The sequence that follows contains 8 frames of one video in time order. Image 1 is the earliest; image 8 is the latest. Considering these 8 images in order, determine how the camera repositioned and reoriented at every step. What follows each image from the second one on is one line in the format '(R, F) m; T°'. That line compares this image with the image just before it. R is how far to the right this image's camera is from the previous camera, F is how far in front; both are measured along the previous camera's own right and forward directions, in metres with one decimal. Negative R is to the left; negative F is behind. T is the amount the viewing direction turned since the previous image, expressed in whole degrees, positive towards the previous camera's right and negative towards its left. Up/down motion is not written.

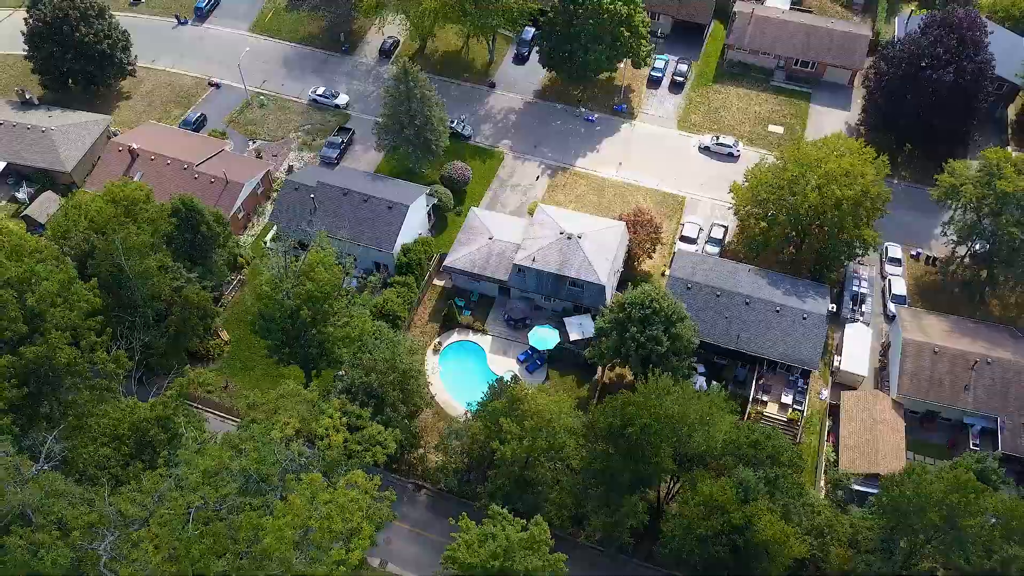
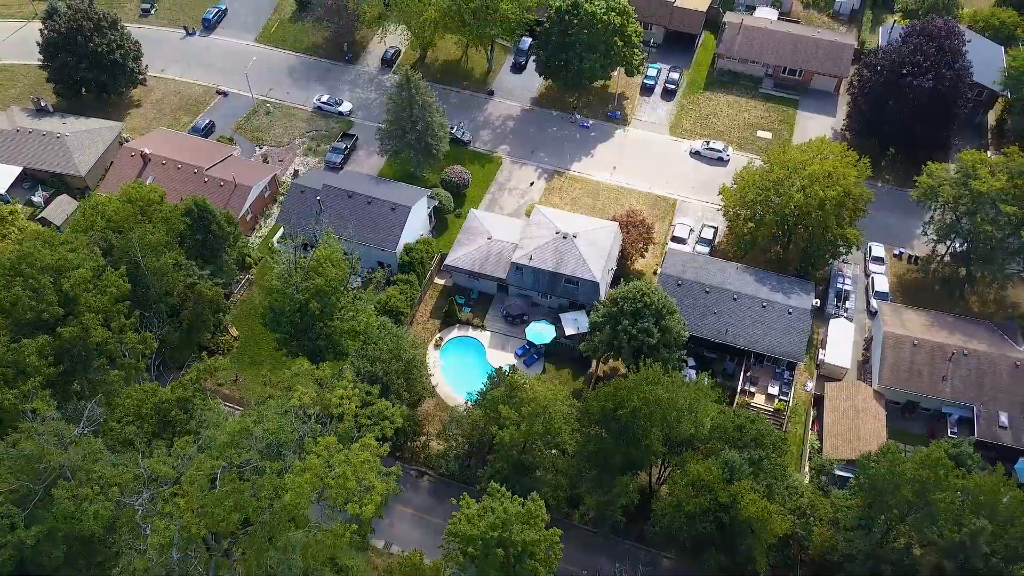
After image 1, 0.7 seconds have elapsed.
(0.0, -2.1) m; 0°
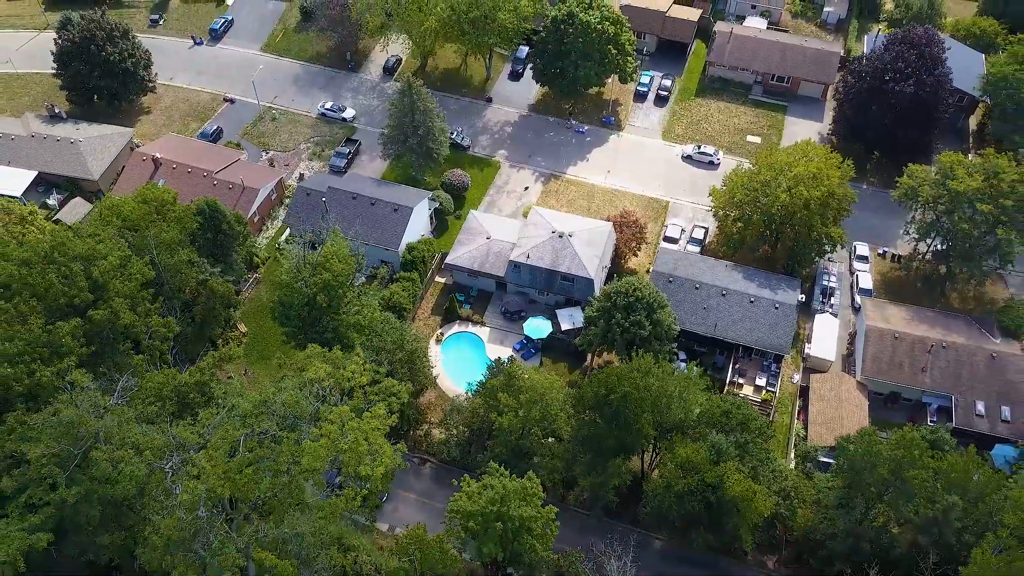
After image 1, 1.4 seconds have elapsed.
(0.0, -2.0) m; 0°
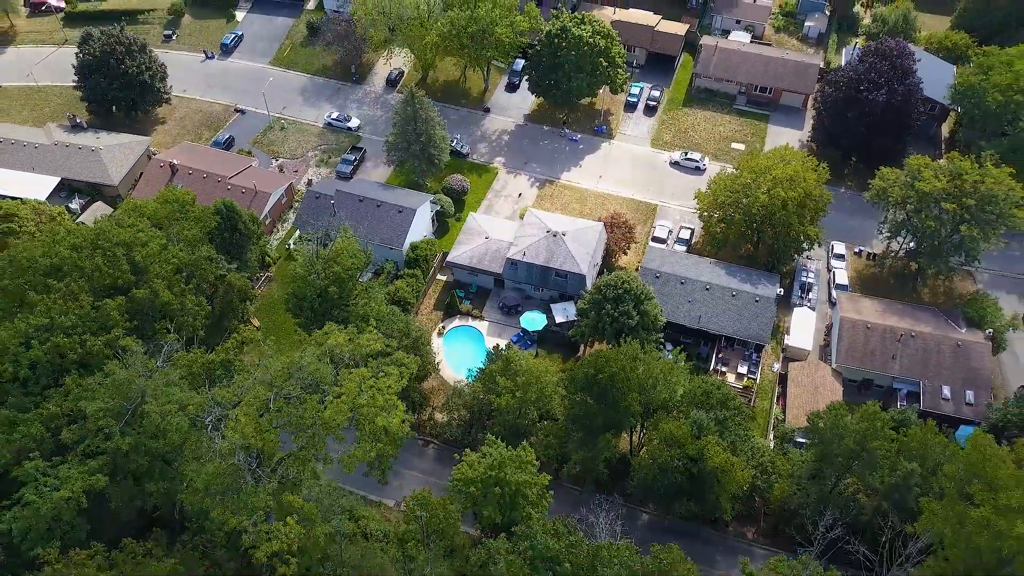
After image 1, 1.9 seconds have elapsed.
(0.0, -3.4) m; 0°
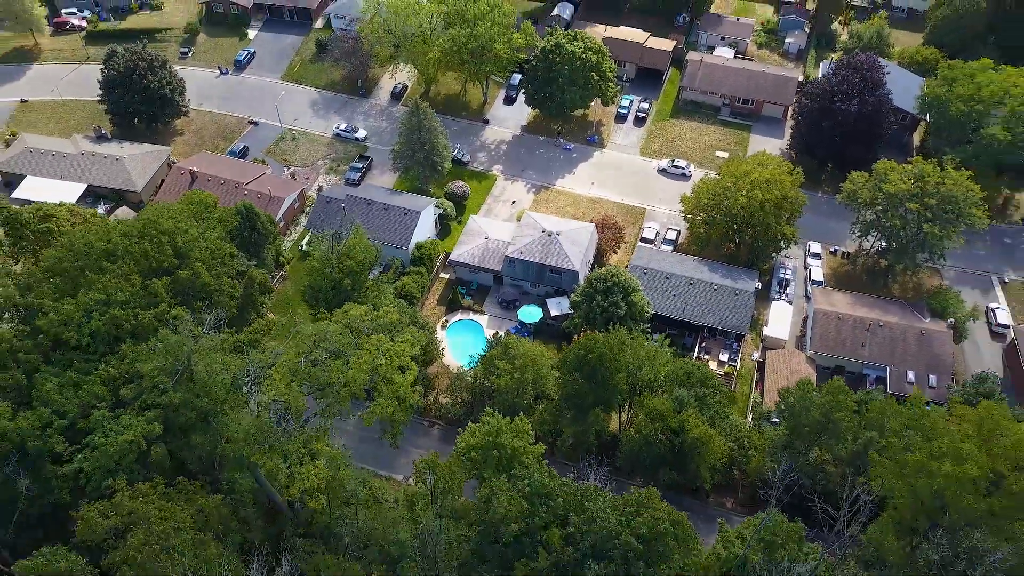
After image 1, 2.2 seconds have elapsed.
(0.0, -4.2) m; 0°
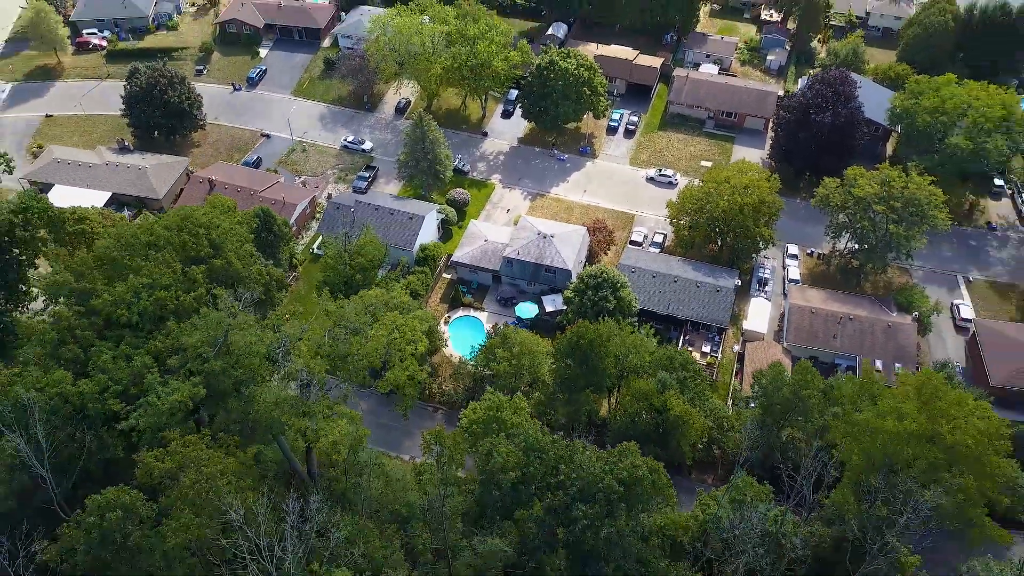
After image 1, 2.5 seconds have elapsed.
(0.0, -4.5) m; 0°
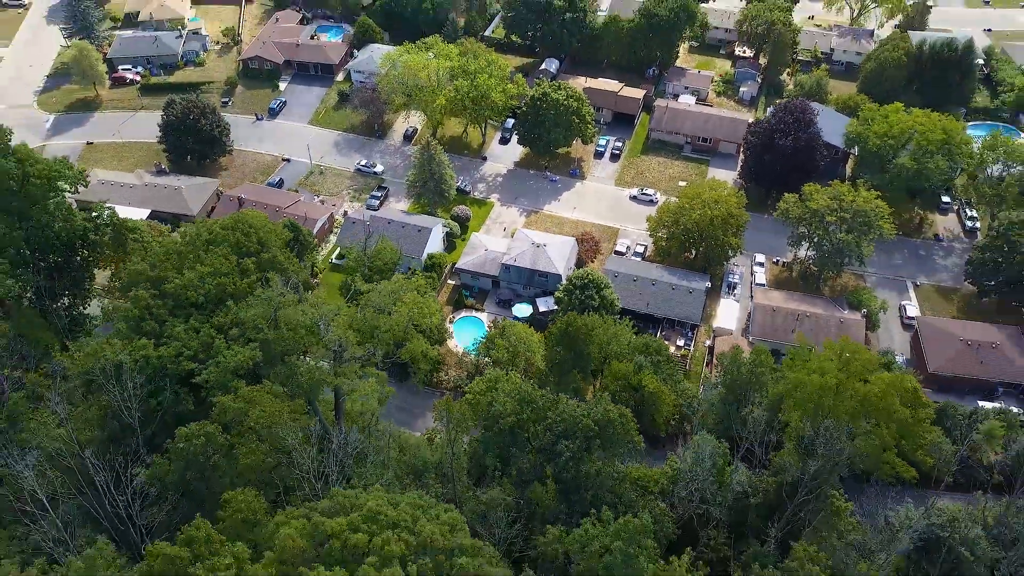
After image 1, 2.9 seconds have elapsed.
(0.0, -8.2) m; 0°
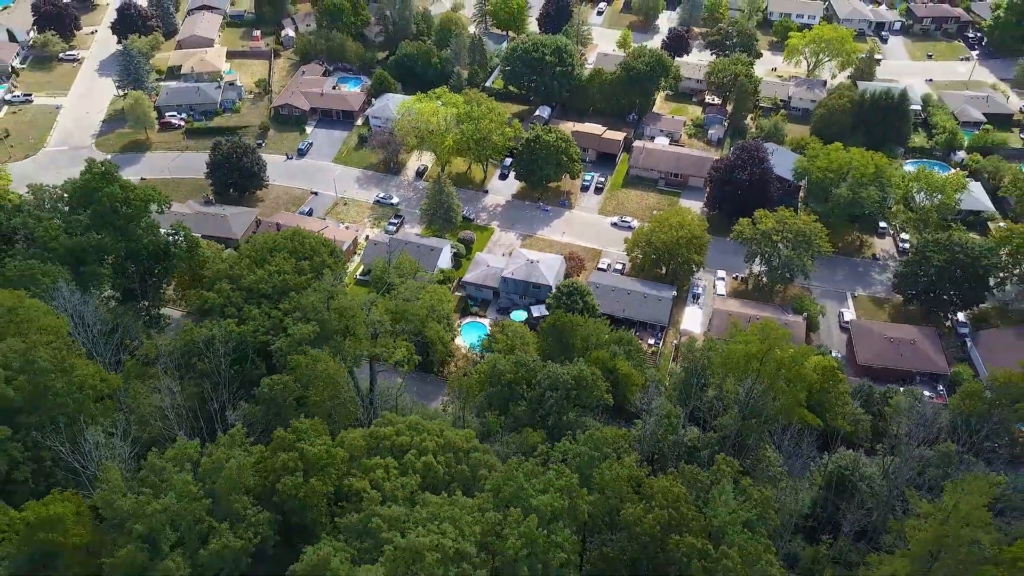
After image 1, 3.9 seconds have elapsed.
(0.0, -13.2) m; 0°
